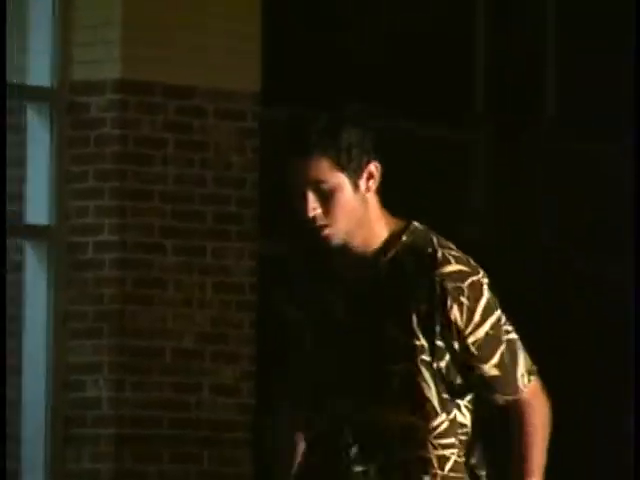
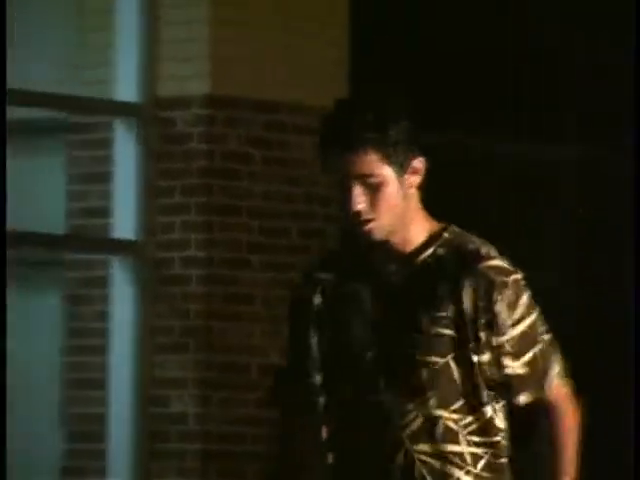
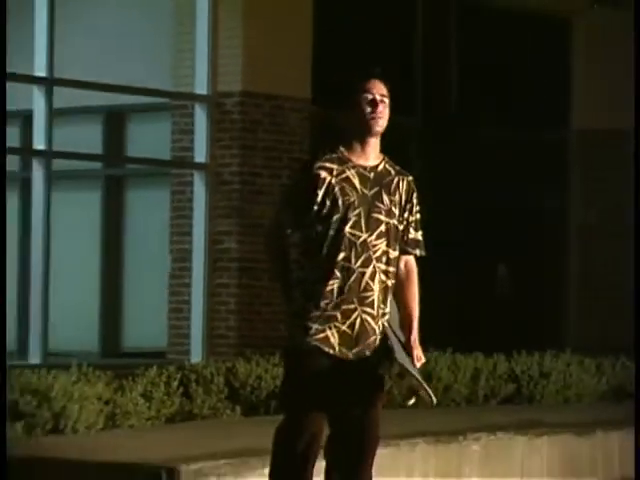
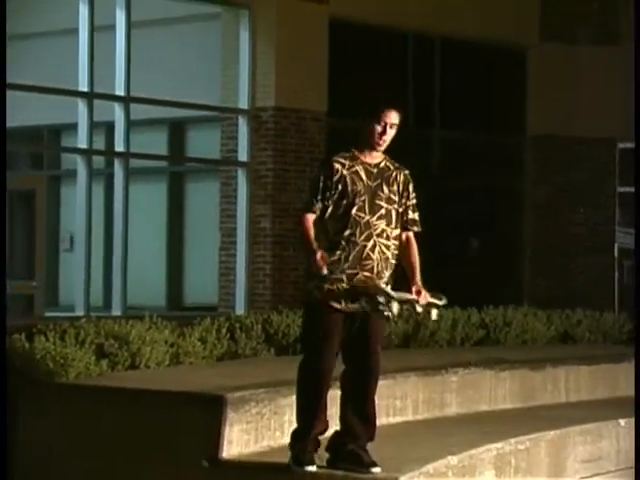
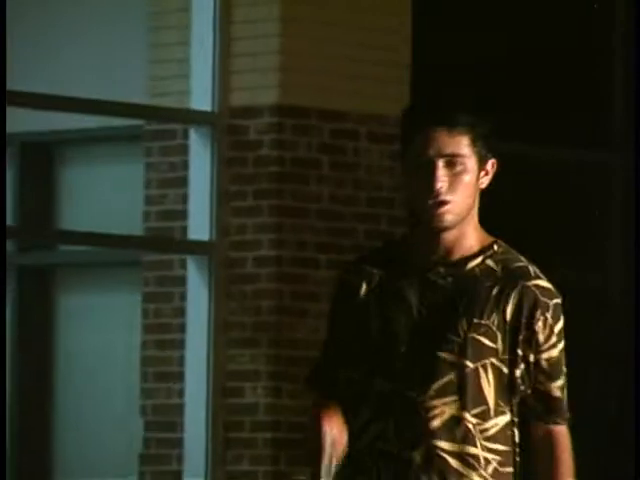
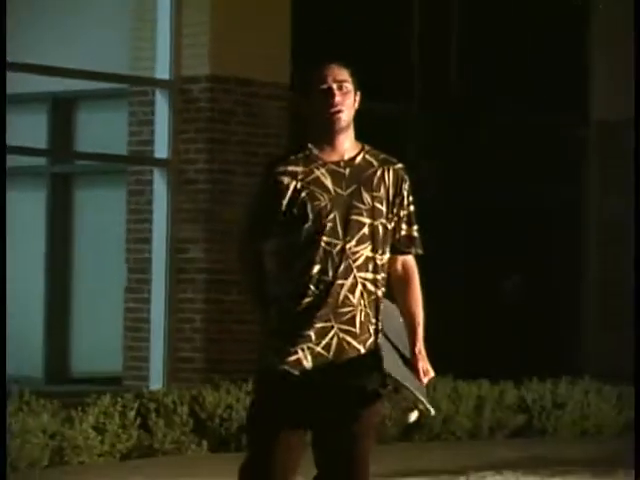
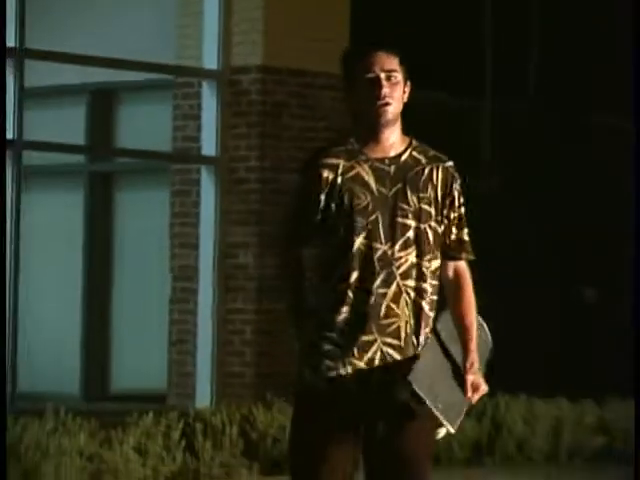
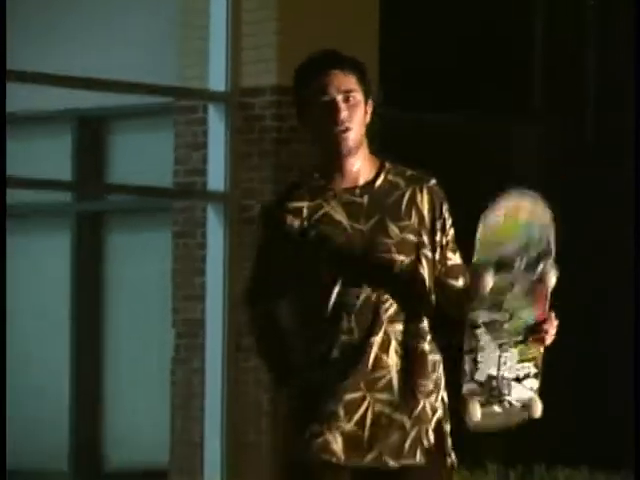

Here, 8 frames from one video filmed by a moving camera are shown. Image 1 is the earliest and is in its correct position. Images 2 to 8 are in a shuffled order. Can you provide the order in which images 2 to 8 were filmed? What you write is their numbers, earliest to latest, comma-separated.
2, 5, 8, 7, 6, 3, 4
